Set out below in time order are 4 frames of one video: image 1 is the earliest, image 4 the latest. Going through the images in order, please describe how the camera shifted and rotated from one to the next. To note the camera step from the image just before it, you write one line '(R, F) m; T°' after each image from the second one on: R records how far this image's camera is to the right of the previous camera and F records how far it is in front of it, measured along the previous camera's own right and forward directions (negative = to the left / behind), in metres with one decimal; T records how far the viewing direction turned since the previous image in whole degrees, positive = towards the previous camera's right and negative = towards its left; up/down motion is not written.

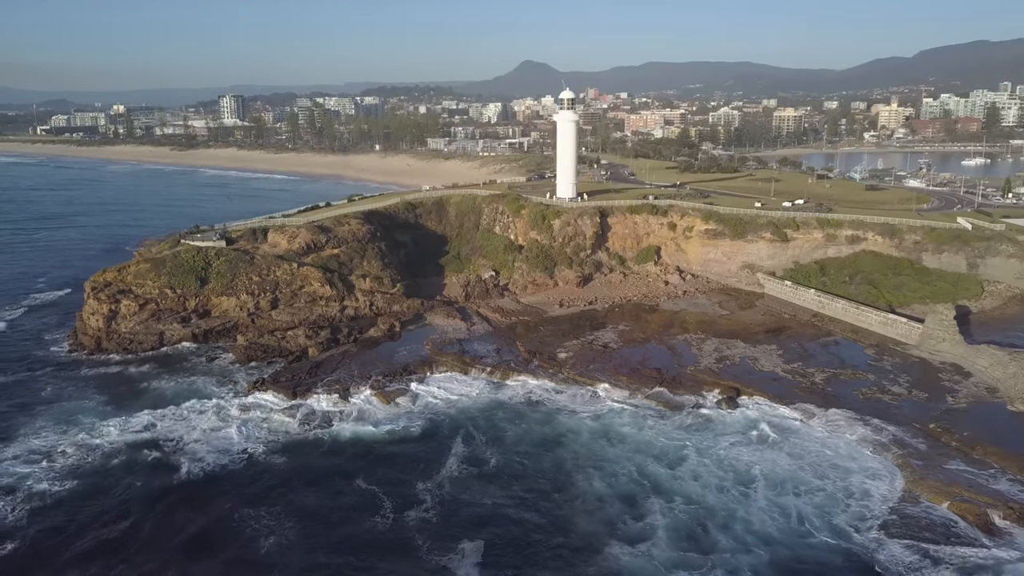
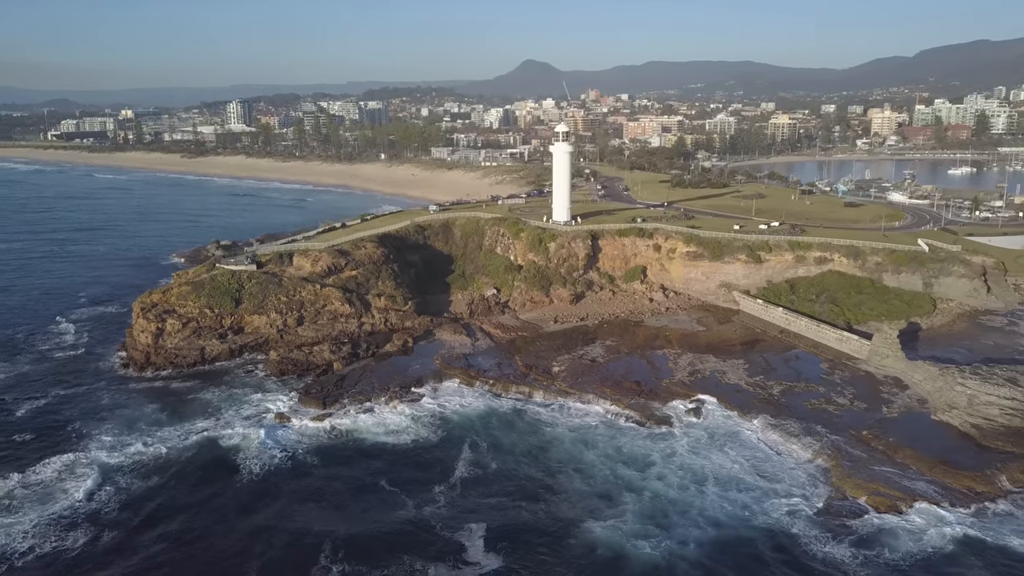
(+0.1, -3.8) m; 0°
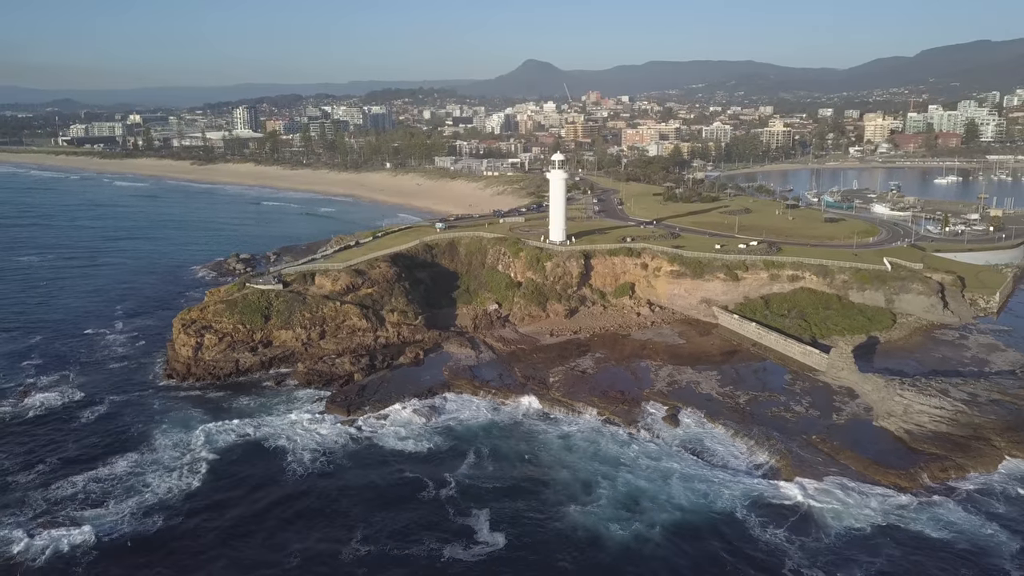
(+0.1, -4.0) m; 0°
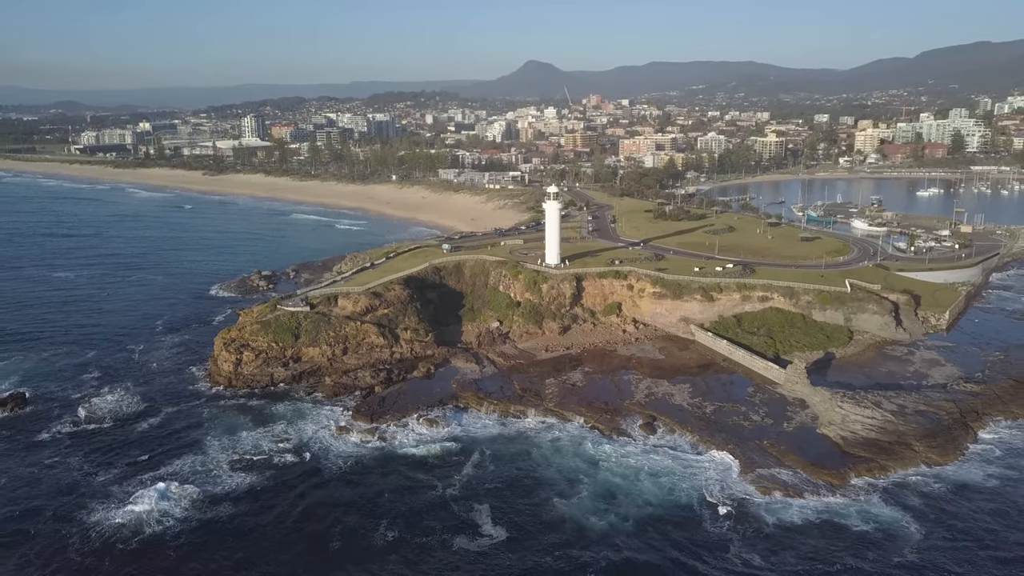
(+0.1, -5.2) m; 0°
